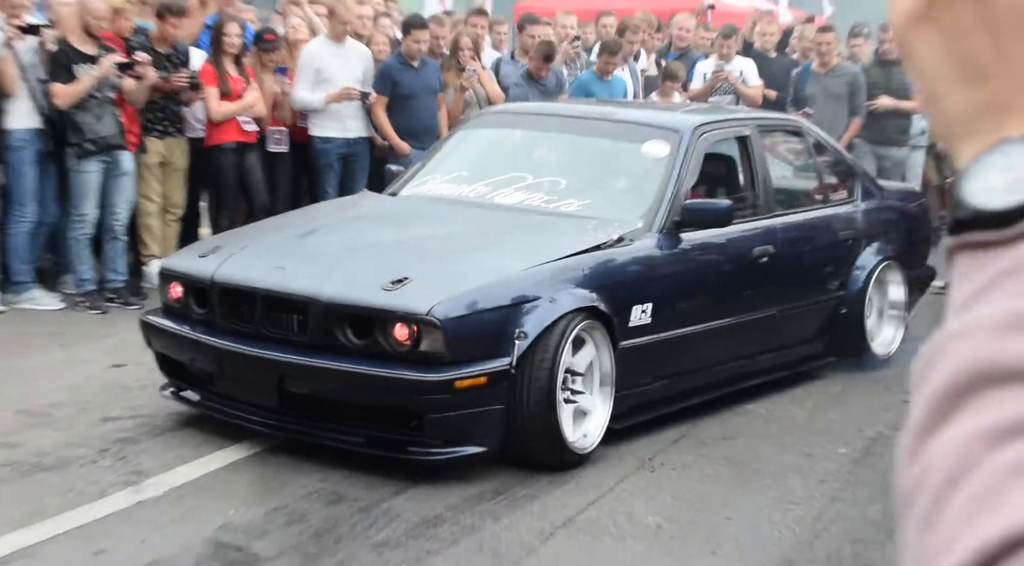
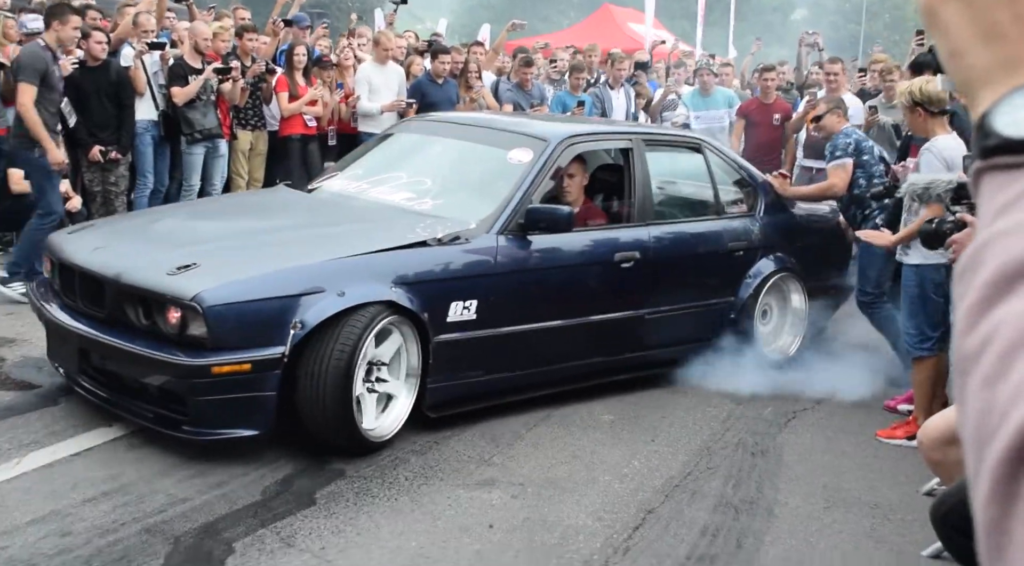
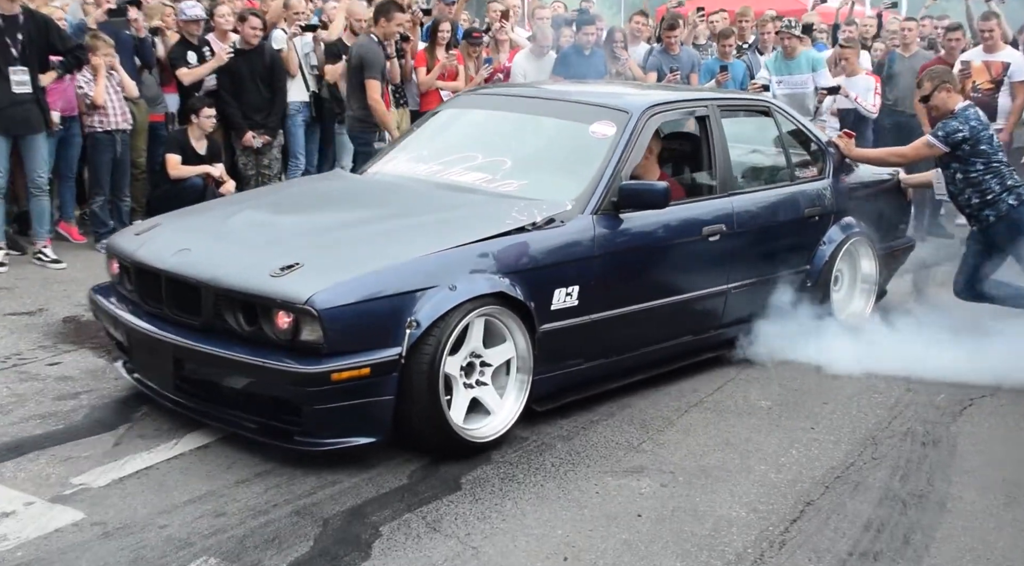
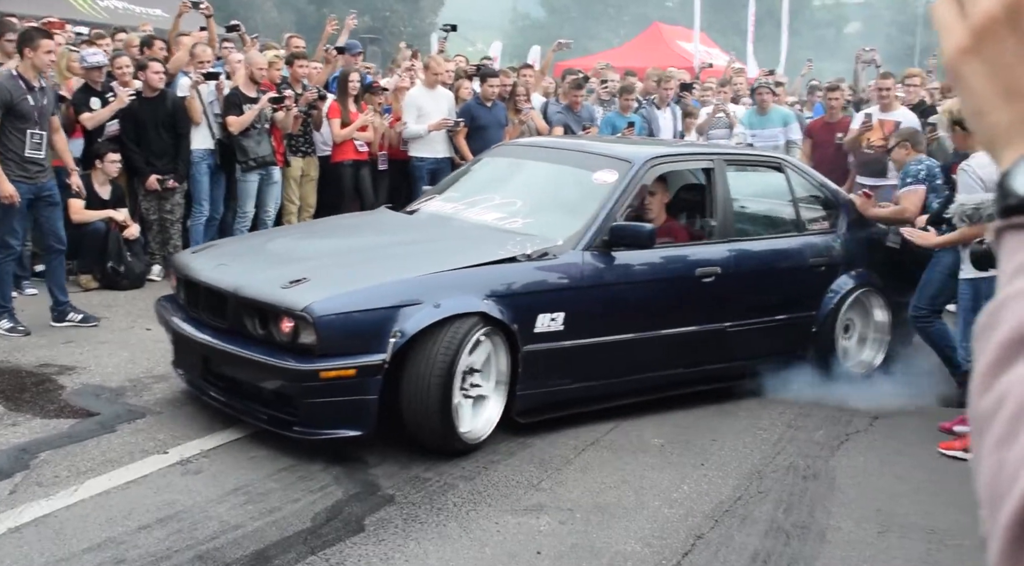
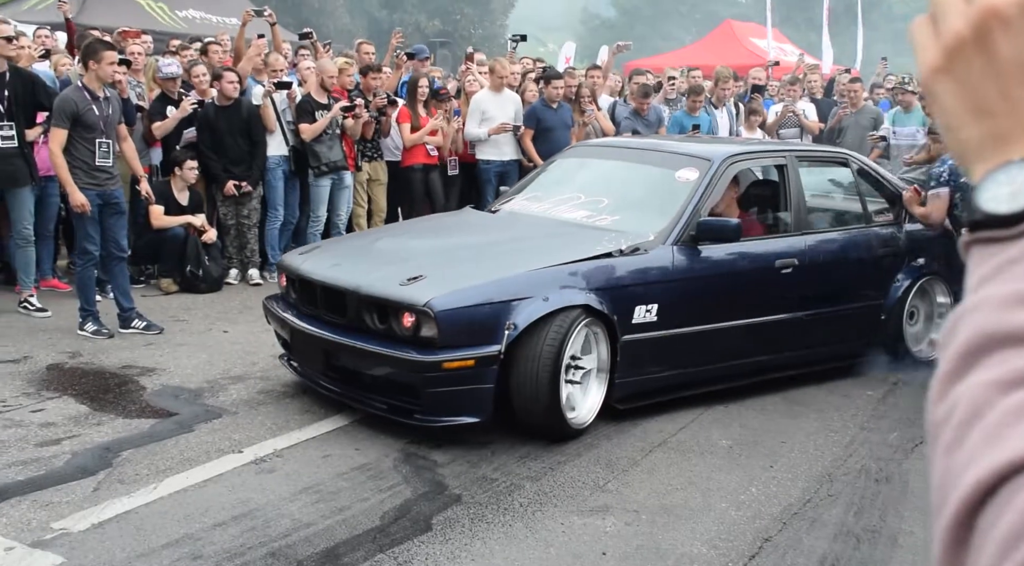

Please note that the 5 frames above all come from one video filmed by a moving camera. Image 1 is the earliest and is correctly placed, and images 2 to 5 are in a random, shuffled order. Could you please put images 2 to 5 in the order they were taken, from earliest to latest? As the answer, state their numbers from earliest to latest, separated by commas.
5, 4, 2, 3
